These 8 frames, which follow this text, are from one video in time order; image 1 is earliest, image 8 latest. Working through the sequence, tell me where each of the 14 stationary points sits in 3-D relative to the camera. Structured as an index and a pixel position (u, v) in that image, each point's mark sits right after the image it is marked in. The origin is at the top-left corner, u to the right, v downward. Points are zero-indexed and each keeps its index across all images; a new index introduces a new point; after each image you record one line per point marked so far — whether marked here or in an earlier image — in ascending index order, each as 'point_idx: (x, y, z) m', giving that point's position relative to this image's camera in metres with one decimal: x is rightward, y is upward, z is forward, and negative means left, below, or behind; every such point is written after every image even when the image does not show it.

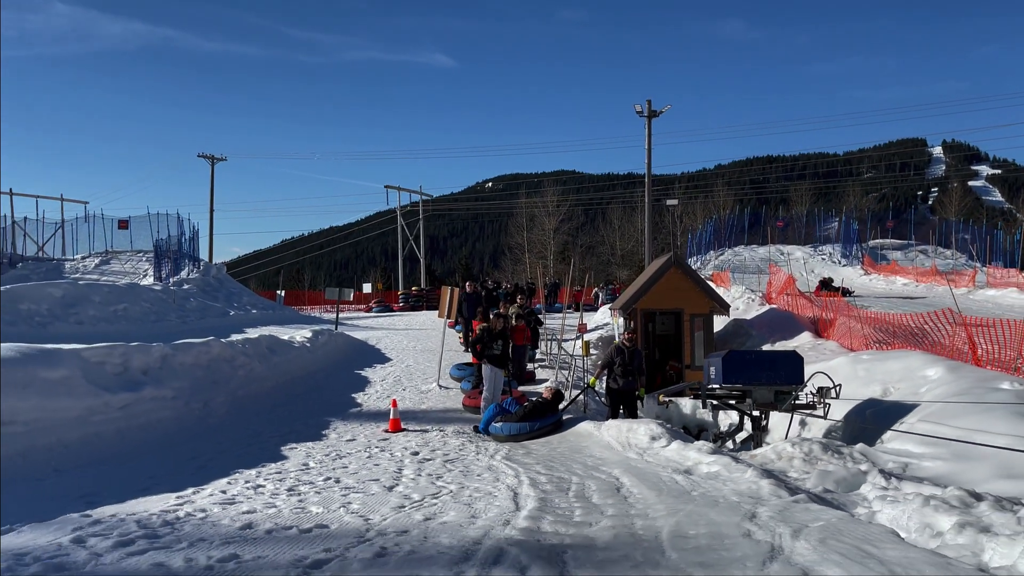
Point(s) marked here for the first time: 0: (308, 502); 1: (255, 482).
0: (-1.5, -1.6, +6.0) m
1: (-2.2, -1.7, +6.9) m
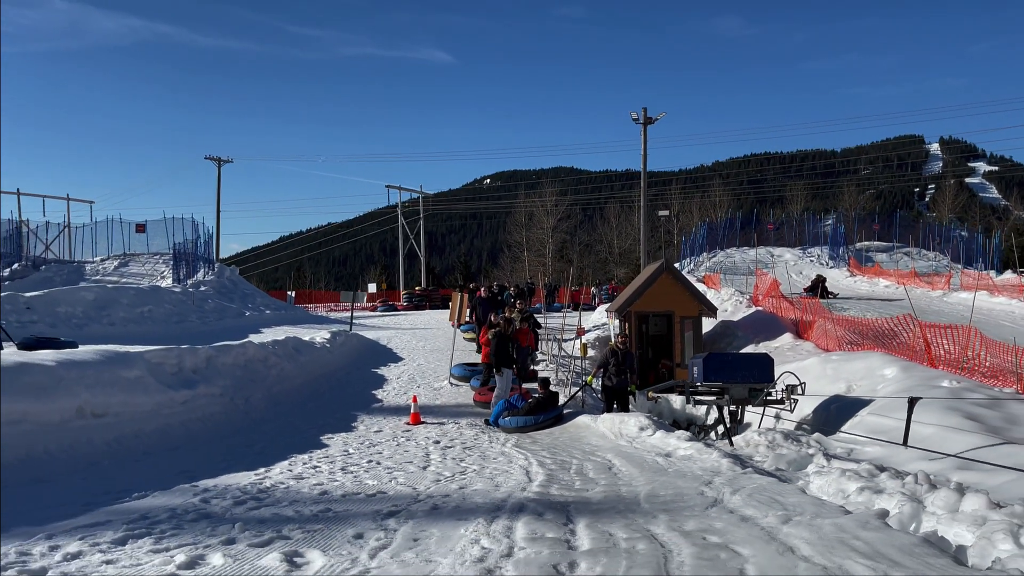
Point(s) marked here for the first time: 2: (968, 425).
0: (-1.4, -1.8, +7.5) m
1: (-2.1, -1.8, +8.4) m
2: (+4.9, -1.5, +8.6) m
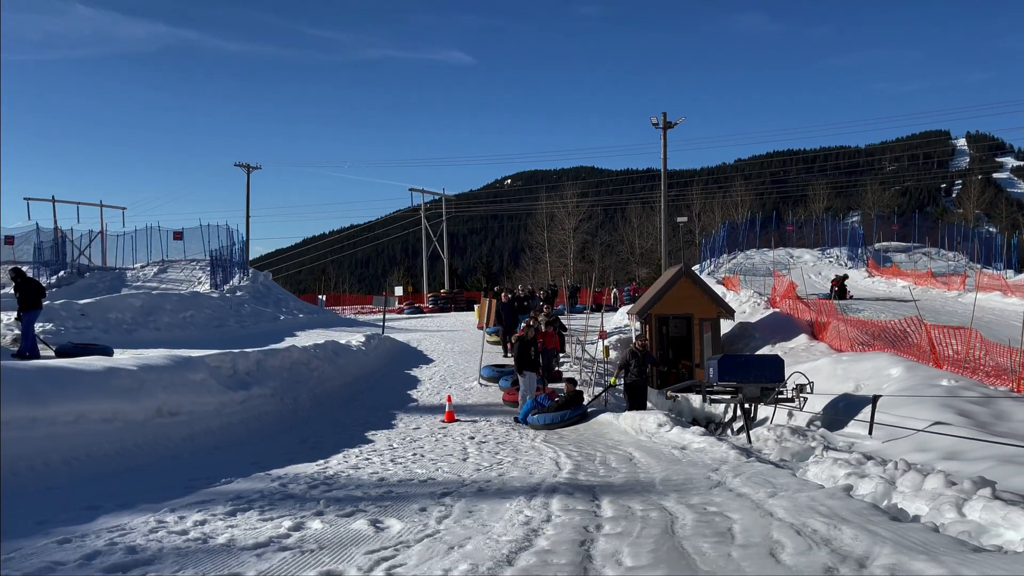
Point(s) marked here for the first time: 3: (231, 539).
0: (-1.1, -1.9, +8.5) m
1: (-1.7, -2.0, +9.4) m
2: (+5.3, -1.6, +9.5) m
3: (-1.6, -1.4, +4.5) m
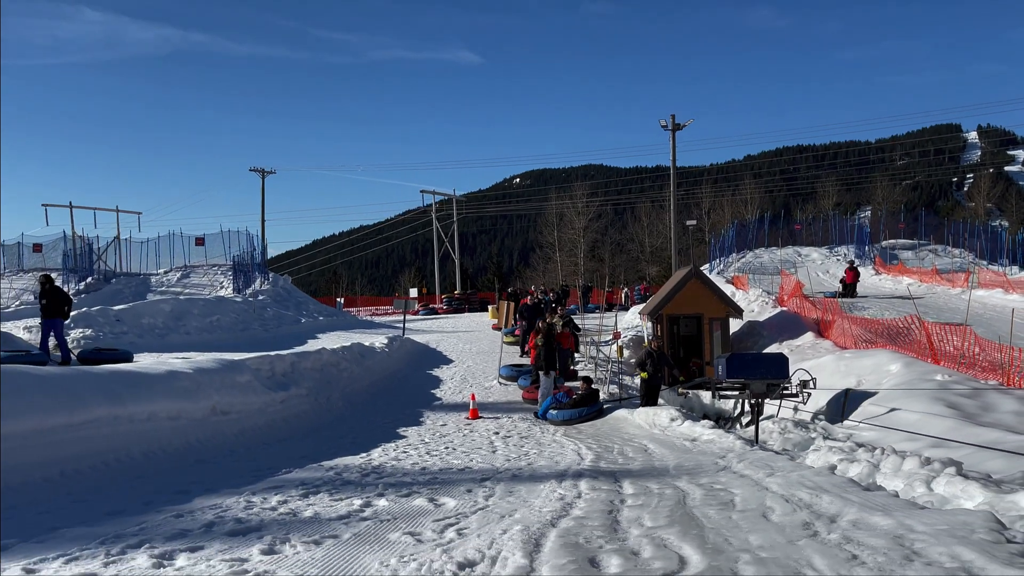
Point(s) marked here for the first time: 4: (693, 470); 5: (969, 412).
0: (-0.8, -2.0, +9.4) m
1: (-1.4, -2.1, +10.3) m
2: (+5.6, -1.6, +10.3) m
3: (-1.3, -1.5, +5.4) m
4: (+1.6, -1.6, +6.9) m
5: (+5.9, -1.6, +10.3) m
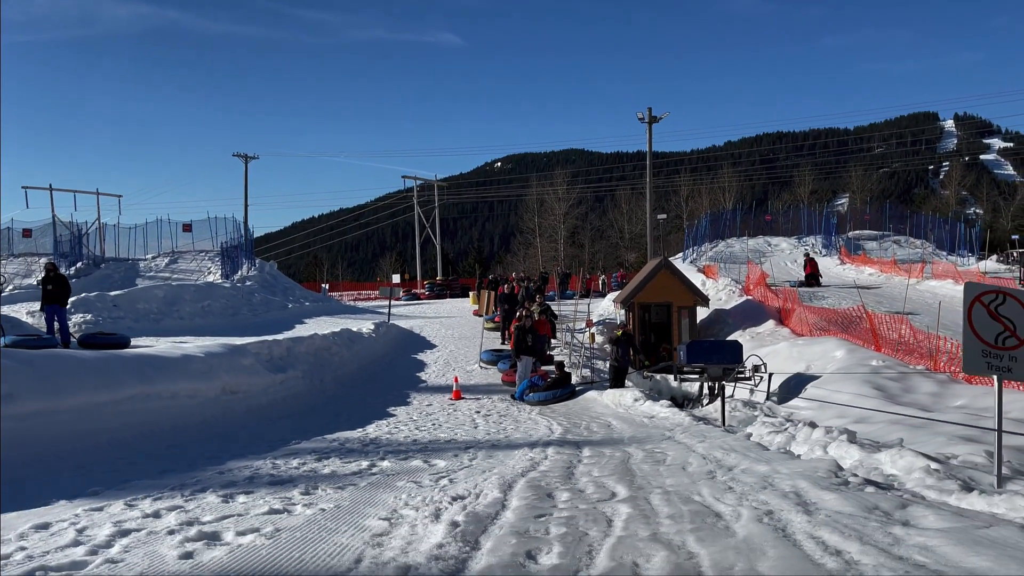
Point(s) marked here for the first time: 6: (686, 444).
0: (-1.0, -1.9, +10.7) m
1: (-1.7, -2.0, +11.6) m
2: (+5.3, -1.5, +11.7) m
3: (-1.5, -1.5, +6.6) m
4: (+1.4, -1.6, +8.3) m
5: (+5.6, -1.6, +11.8) m
6: (+1.5, -1.4, +7.1) m
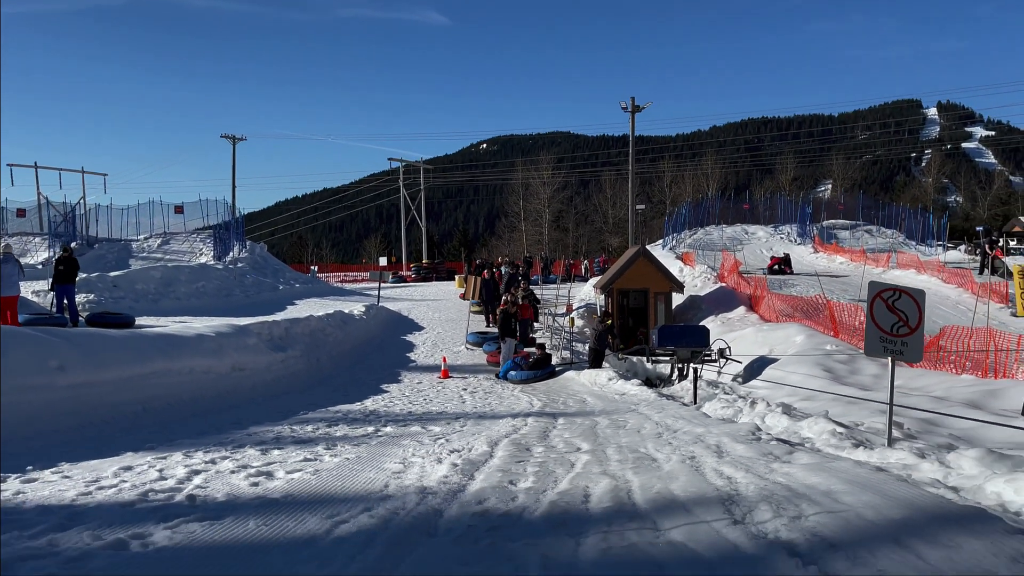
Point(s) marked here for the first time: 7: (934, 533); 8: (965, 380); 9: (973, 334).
0: (-1.3, -1.7, +11.9) m
1: (-2.0, -1.8, +12.8) m
2: (+5.1, -1.4, +13.0) m
3: (-1.6, -1.4, +7.8) m
4: (+1.2, -1.5, +9.5) m
5: (+5.4, -1.4, +13.1) m
6: (+1.4, -1.3, +8.3) m
7: (+1.4, -0.8, +2.7) m
8: (+6.2, -1.2, +10.9) m
9: (+8.1, -0.8, +14.1) m
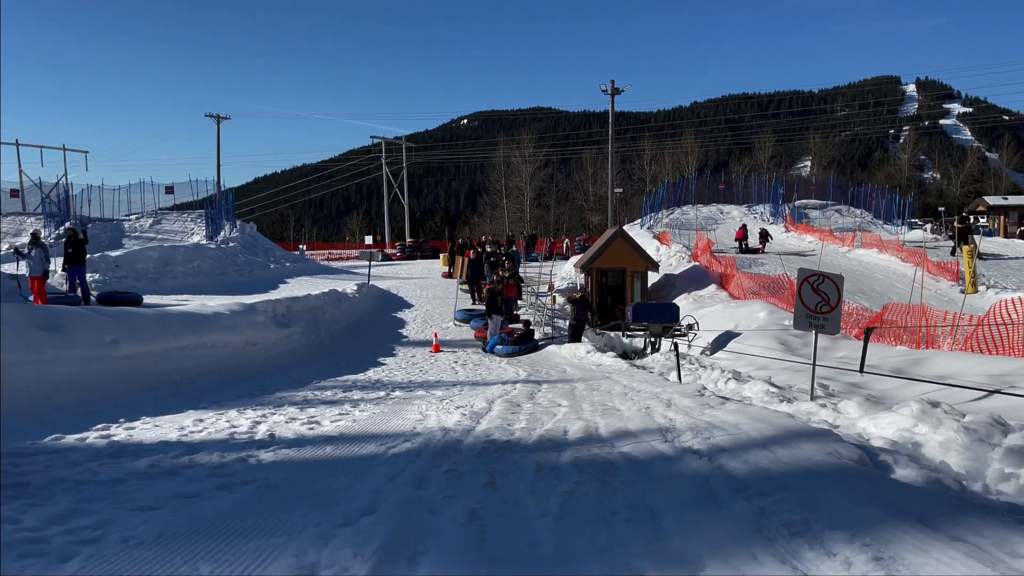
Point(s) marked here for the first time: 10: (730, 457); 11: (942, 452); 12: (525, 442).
0: (-1.5, -1.4, +13.3) m
1: (-2.2, -1.5, +14.1) m
2: (+4.8, -1.1, +14.5) m
3: (-1.7, -1.2, +9.1) m
4: (+1.0, -1.2, +10.9) m
5: (+5.1, -1.1, +14.6) m
6: (+1.3, -1.1, +9.7) m
7: (+1.5, -0.8, +4.2) m
8: (+6.0, -1.0, +12.4) m
9: (+7.8, -0.4, +15.7) m
10: (+1.1, -0.8, +3.9) m
11: (+2.3, -0.9, +4.3) m
12: (+0.1, -0.9, +4.9) m
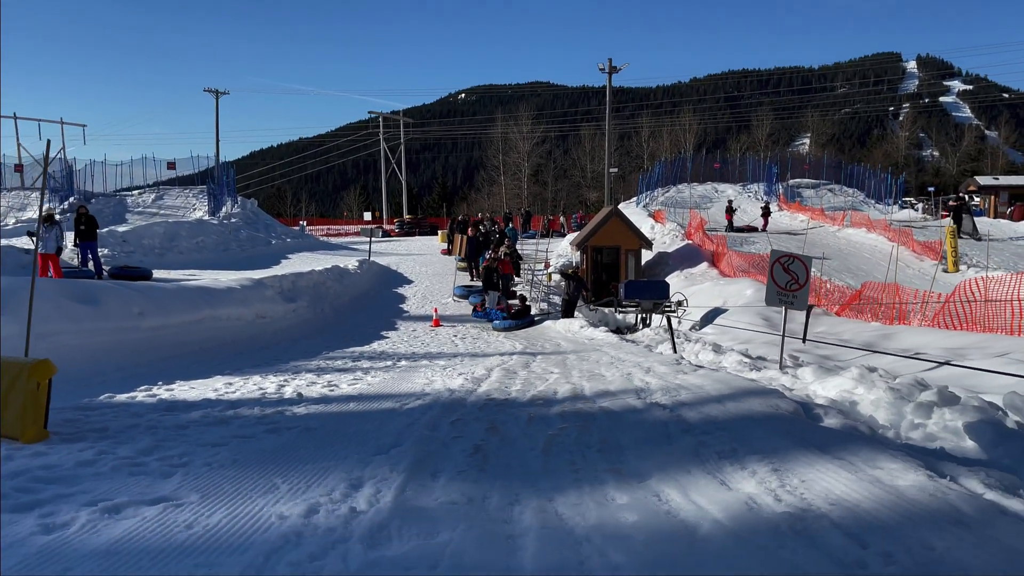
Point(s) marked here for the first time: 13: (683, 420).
0: (-1.5, -1.0, +14.1) m
1: (-2.2, -1.0, +14.9) m
2: (+4.8, -0.7, +15.3) m
3: (-1.8, -1.0, +9.9) m
4: (+1.0, -0.9, +11.7) m
5: (+5.1, -0.7, +15.4) m
6: (+1.2, -0.8, +10.5) m
7: (+1.4, -0.7, +5.0) m
8: (+6.0, -0.6, +13.2) m
9: (+7.8, 0.0, +16.5) m
10: (+1.0, -0.7, +4.7) m
11: (+2.3, -0.8, +5.1) m
12: (+0.1, -0.8, +5.7) m
13: (+1.0, -0.7, +4.4) m
